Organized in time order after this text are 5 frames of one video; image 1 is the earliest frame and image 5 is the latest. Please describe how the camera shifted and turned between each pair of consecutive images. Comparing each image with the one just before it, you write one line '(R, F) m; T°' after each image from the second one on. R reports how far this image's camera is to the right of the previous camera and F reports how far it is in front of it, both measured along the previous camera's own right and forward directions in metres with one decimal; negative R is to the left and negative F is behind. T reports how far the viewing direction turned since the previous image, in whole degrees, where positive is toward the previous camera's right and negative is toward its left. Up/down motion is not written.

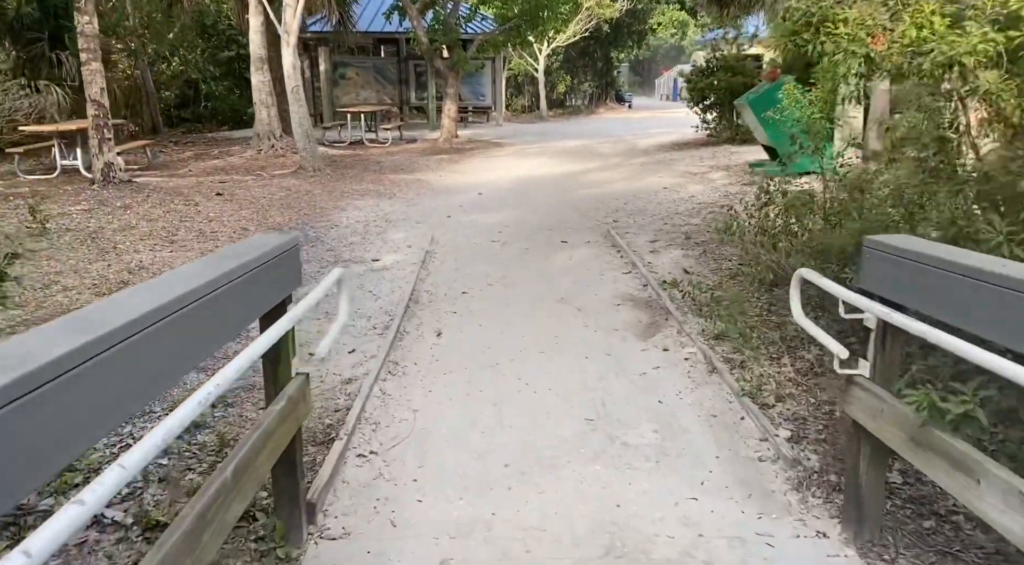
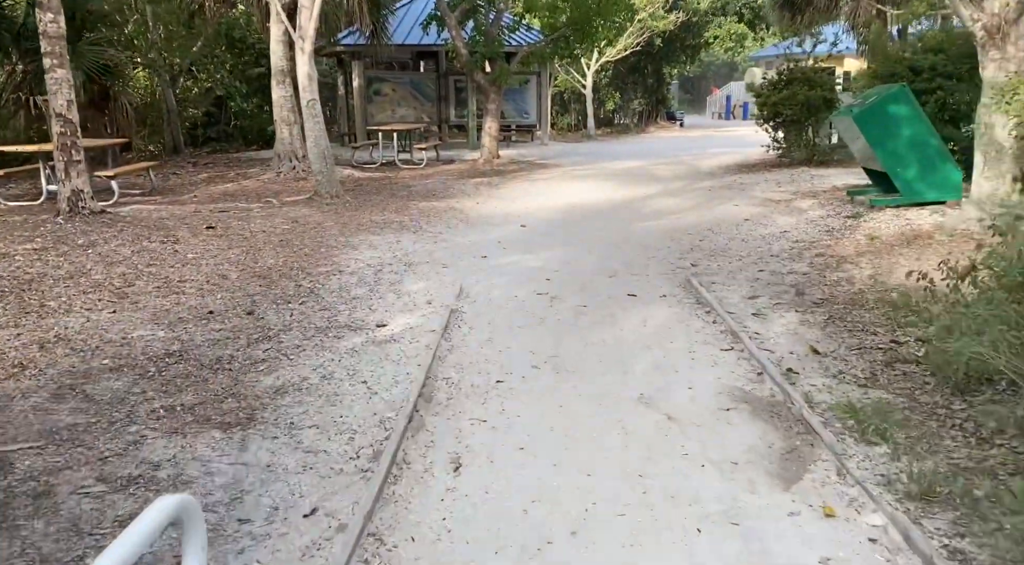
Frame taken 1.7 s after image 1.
(-0.1, +1.8) m; -3°
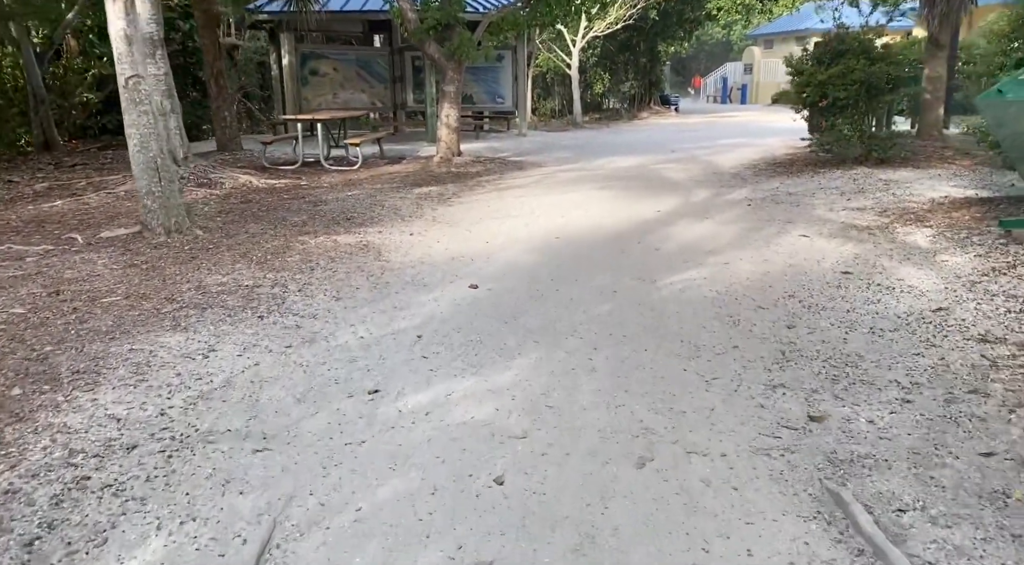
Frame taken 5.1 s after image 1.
(+0.3, +3.9) m; +1°
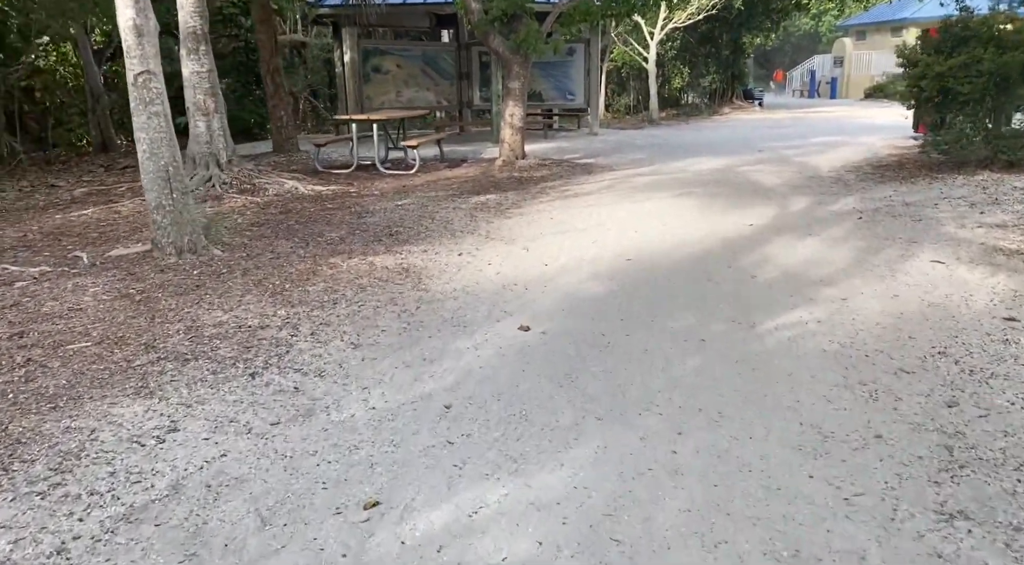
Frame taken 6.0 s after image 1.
(+0.1, +1.1) m; -5°
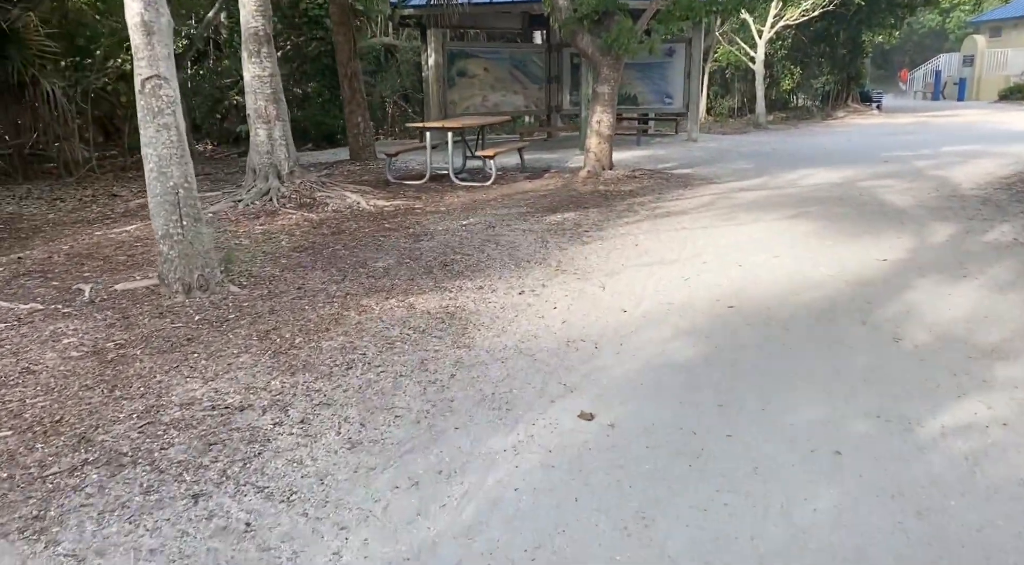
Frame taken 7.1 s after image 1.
(+0.1, +1.2) m; -7°
